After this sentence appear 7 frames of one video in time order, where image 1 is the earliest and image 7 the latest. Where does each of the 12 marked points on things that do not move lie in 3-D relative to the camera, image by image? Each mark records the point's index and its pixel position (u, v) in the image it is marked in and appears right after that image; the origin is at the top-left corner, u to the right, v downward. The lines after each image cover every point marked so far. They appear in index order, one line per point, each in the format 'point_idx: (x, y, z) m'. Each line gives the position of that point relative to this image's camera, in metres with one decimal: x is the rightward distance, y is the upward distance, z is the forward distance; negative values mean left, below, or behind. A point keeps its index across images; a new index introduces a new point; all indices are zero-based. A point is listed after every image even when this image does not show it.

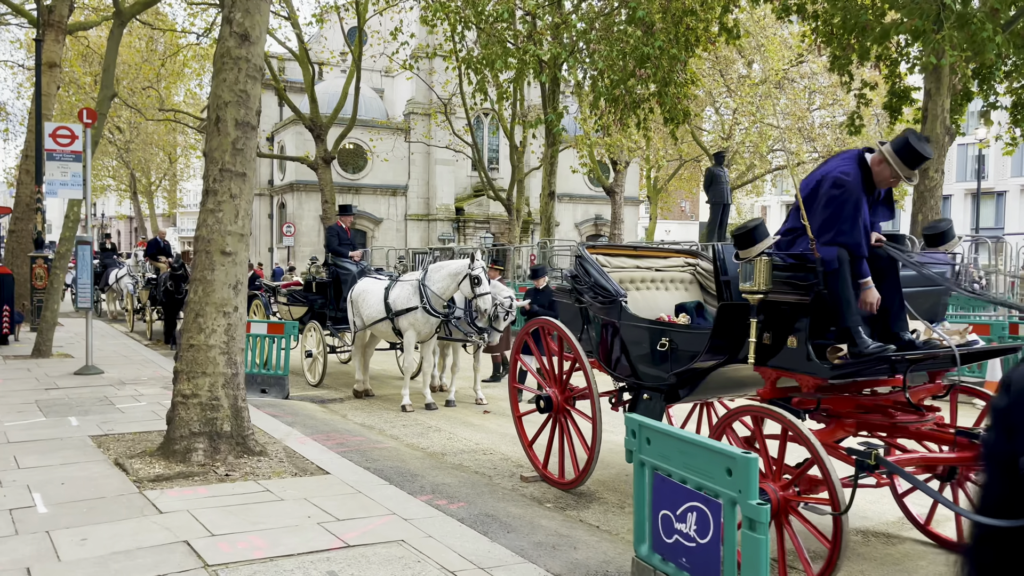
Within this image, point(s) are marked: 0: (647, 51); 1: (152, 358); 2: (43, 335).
0: (+3.3, +5.8, +19.3) m
1: (-6.5, -1.3, +14.4) m
2: (-8.4, -0.8, +14.3) m
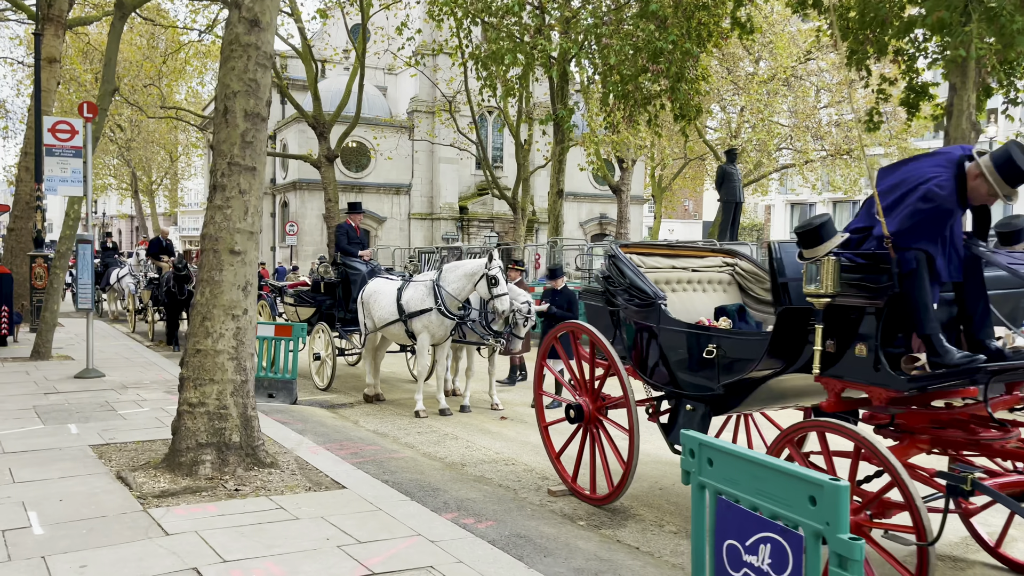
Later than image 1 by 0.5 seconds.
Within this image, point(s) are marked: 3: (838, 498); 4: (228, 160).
0: (+3.5, +5.8, +18.9) m
1: (-6.3, -1.3, +13.9) m
2: (-8.2, -0.8, +13.9) m
3: (+1.3, -0.8, +3.1) m
4: (-2.4, +1.1, +6.7) m
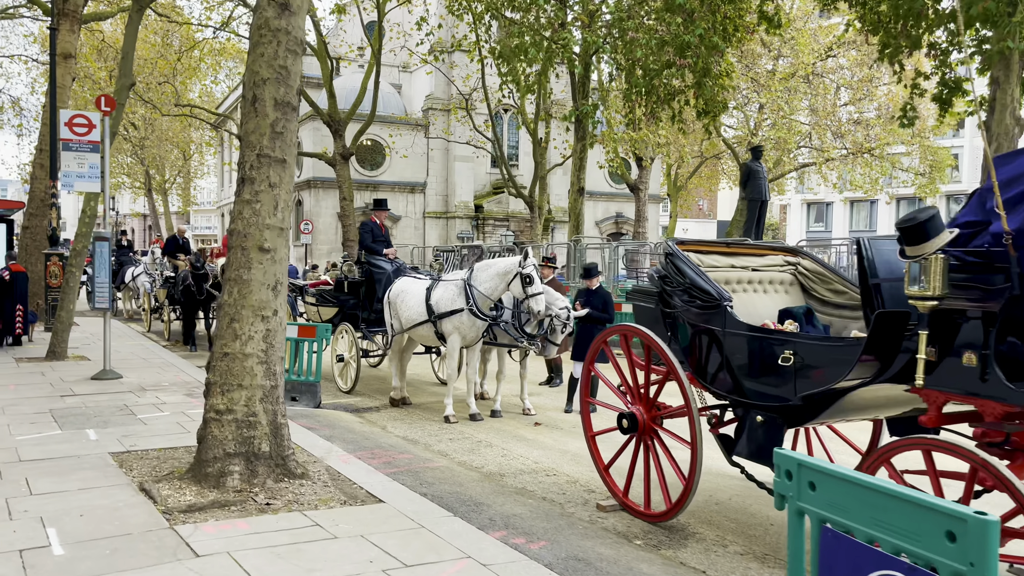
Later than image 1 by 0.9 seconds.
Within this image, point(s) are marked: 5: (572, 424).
0: (+4.1, +5.8, +18.4) m
1: (-5.8, -1.3, +13.6) m
2: (-7.7, -0.8, +13.6) m
3: (+1.6, -0.8, +2.6) m
4: (-2.0, +1.1, +6.3) m
5: (+0.7, -1.6, +9.3) m
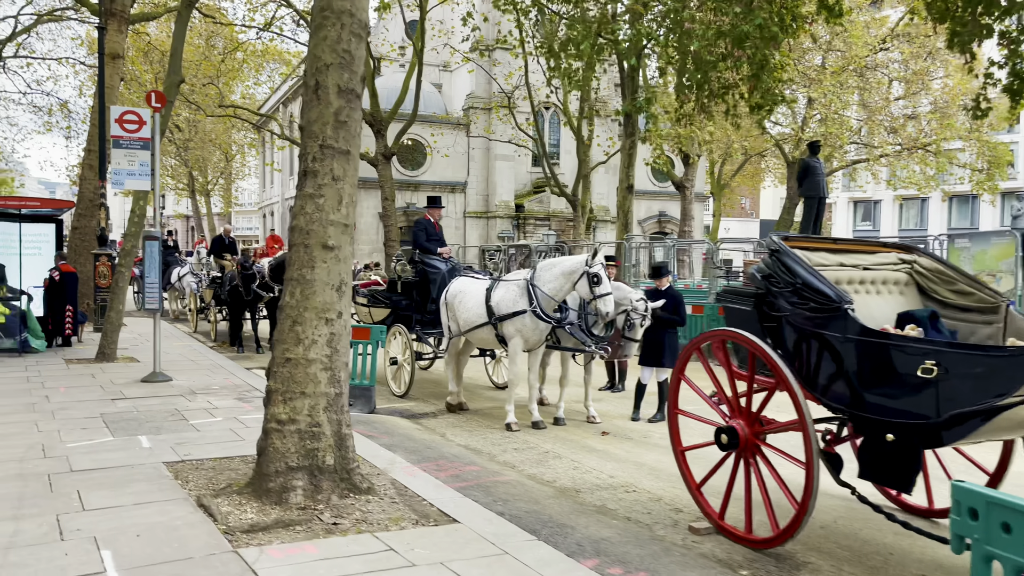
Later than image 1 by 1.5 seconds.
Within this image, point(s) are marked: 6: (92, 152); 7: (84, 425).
0: (+5.2, +5.8, +17.7) m
1: (-4.9, -1.3, +13.3) m
2: (-6.8, -0.8, +13.4) m
3: (+2.0, -0.8, +2.1) m
4: (-1.4, +1.1, +5.9) m
5: (+1.4, -1.6, +8.7) m
6: (-9.8, +3.2, +18.7) m
7: (-4.3, -1.4, +8.0) m
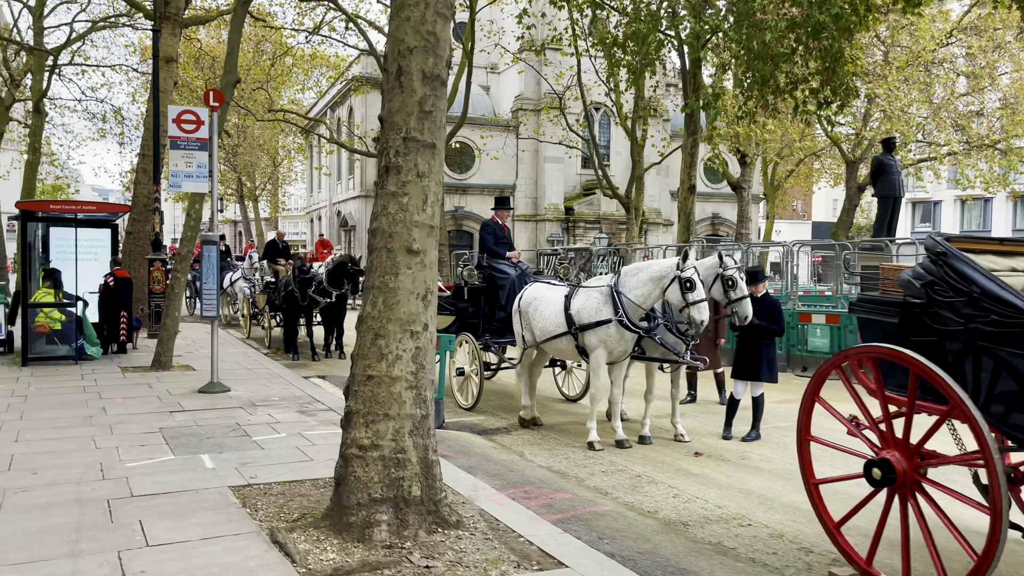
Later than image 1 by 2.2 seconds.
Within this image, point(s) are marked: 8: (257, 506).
0: (+6.5, +5.7, +16.8) m
1: (-3.8, -1.4, +12.9) m
2: (-5.7, -0.9, +13.1) m
3: (+2.5, -0.9, +1.3) m
4: (-0.7, +1.0, +5.2) m
5: (+2.3, -1.7, +7.9) m
6: (-8.5, +3.1, +18.5) m
7: (-3.5, -1.5, +7.6) m
8: (-1.8, -1.5, +5.6) m
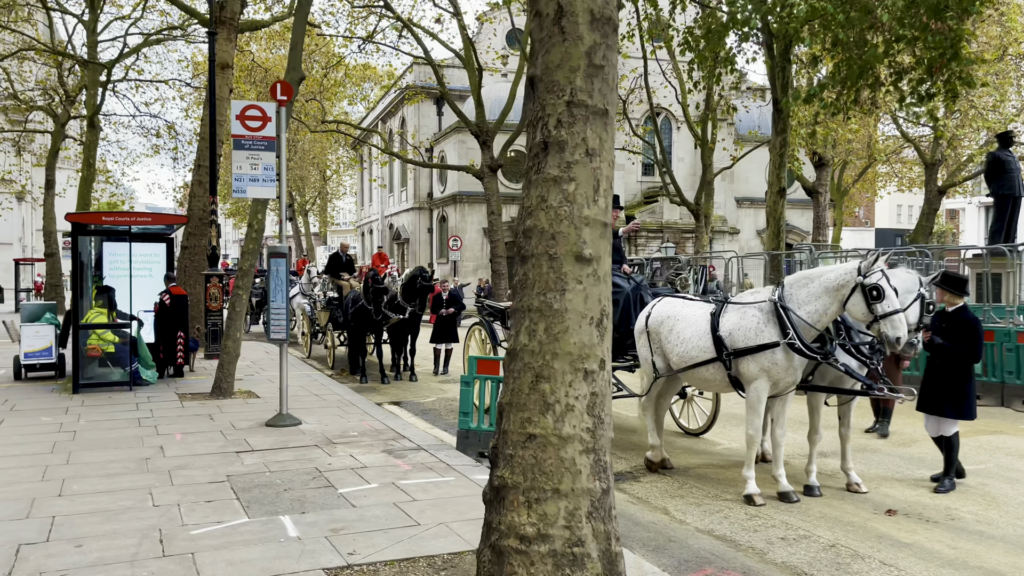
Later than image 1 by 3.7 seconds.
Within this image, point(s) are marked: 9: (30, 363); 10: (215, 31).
0: (+8.1, +5.5, +15.0) m
1: (-2.4, -1.6, +11.6) m
2: (-4.3, -1.2, +11.8) m
3: (+3.3, -0.9, -0.4) m
4: (+0.3, +0.9, +3.8) m
5: (+3.4, -1.8, +6.3) m
6: (-6.8, +2.7, +17.5) m
7: (-2.4, -1.6, +6.2) m
8: (-0.8, -1.6, +4.1) m
9: (-8.2, -1.3, +13.6) m
10: (-6.4, +5.6, +17.4) m
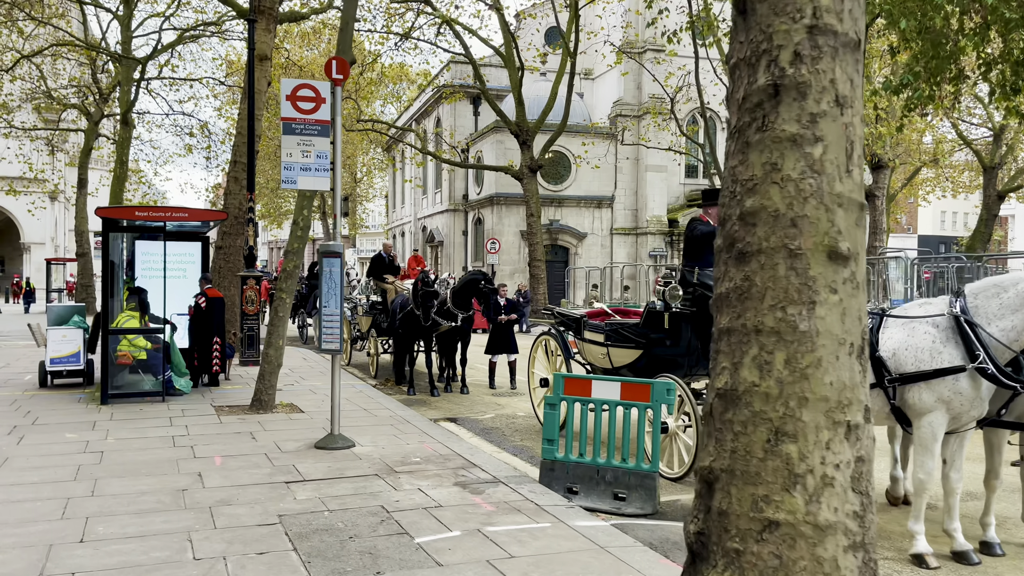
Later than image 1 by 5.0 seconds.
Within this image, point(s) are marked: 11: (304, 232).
0: (+9.2, +5.3, +13.6) m
1: (-1.4, -1.7, +10.4) m
2: (-3.3, -1.2, +10.8) m
3: (+3.8, -0.9, -1.7) m
4: (+1.0, +0.9, +2.6) m
5: (+4.2, -1.9, +5.0) m
6: (-5.6, +2.6, +16.5) m
7: (-1.6, -1.7, +5.1) m
8: (-0.1, -1.7, +3.0) m
9: (-7.2, -1.3, +12.6) m
10: (-5.3, +5.6, +16.4) m
11: (-2.8, +0.8, +10.6) m
